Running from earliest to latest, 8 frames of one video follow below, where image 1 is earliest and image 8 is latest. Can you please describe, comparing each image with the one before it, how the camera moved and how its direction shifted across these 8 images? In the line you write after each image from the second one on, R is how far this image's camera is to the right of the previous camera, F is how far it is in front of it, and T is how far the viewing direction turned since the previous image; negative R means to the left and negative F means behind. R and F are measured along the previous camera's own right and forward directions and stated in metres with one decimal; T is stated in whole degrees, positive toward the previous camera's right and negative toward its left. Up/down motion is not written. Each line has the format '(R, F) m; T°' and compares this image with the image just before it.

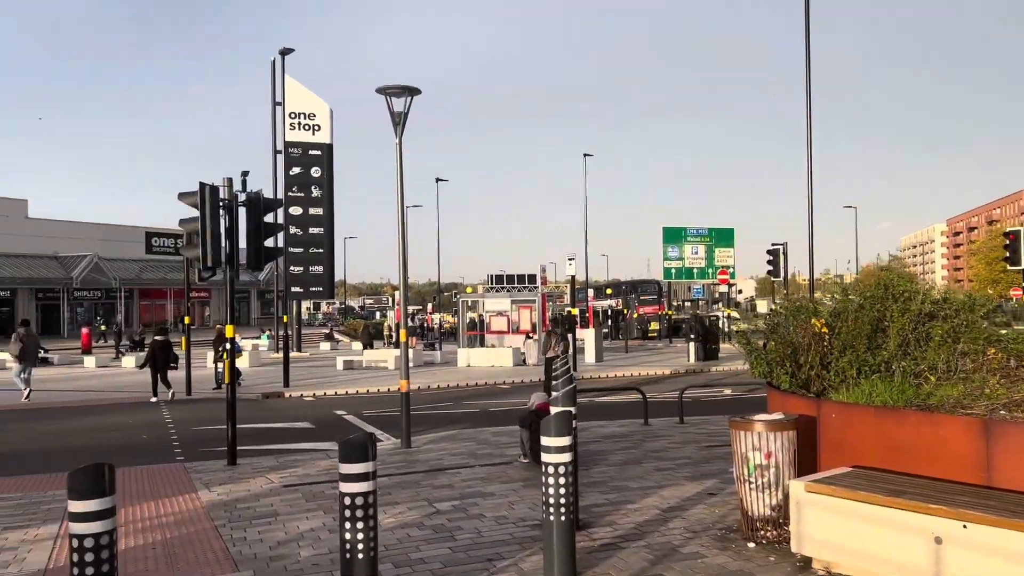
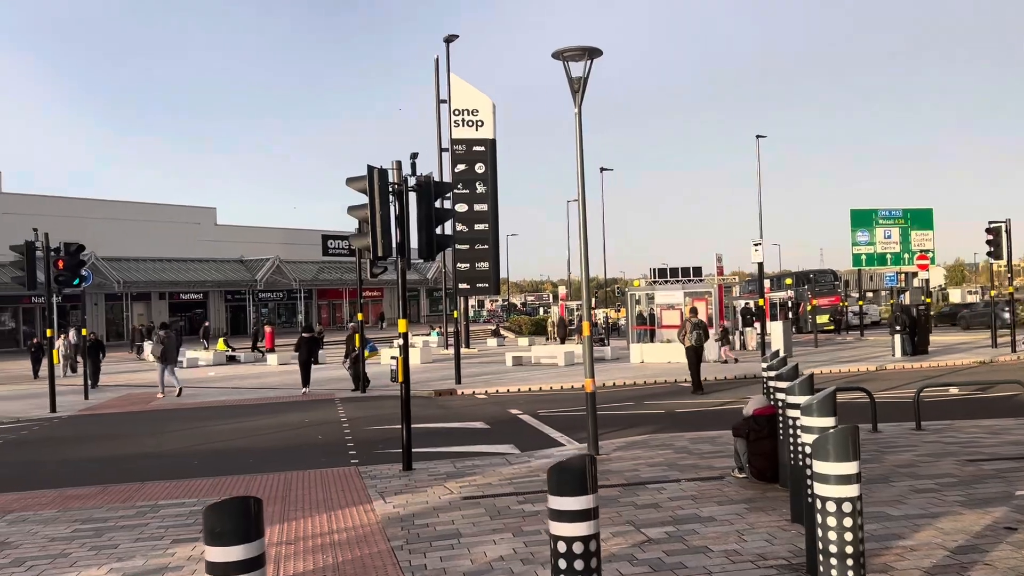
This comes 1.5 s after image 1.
(-0.5, +1.4) m; -11°
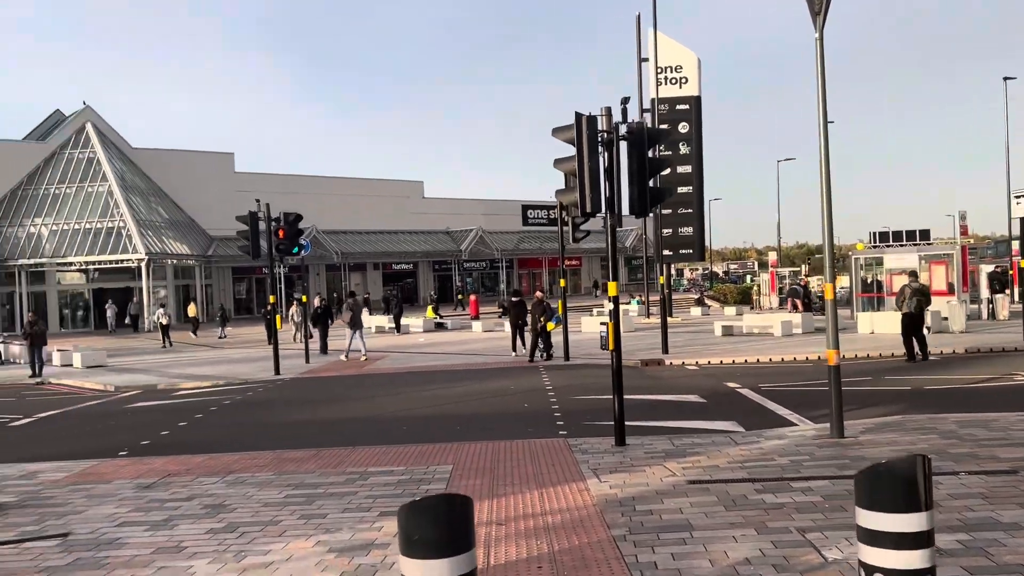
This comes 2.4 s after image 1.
(-0.3, +1.0) m; -14°
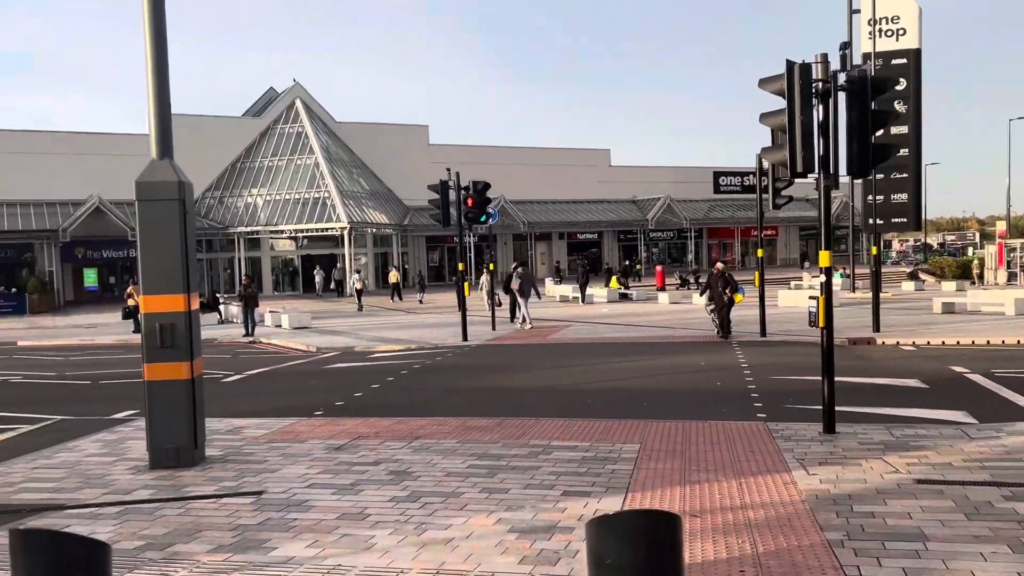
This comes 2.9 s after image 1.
(-0.1, +0.5) m; -13°
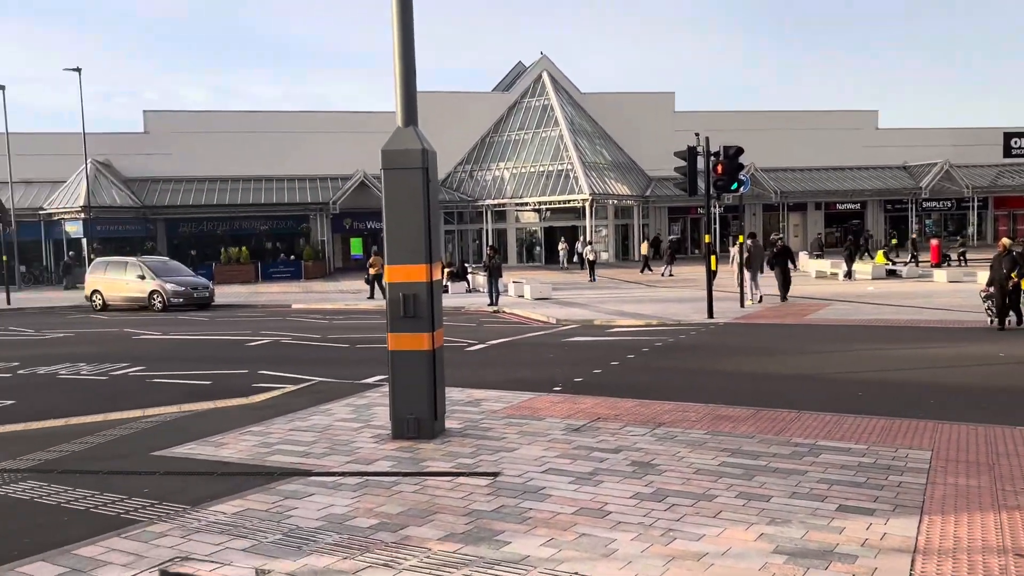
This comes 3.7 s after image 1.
(-0.2, +0.7) m; -16°
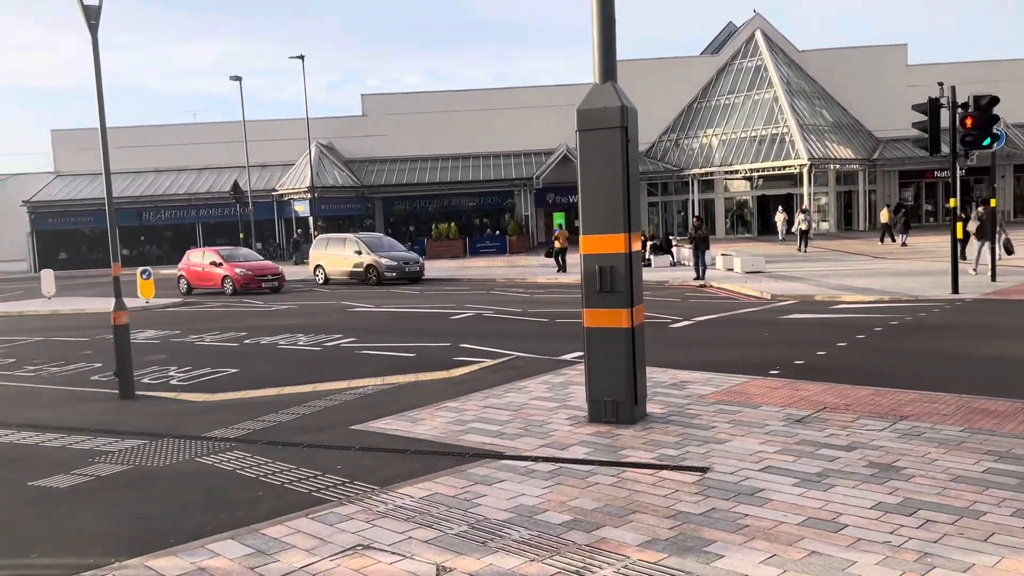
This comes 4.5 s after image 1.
(0.0, +0.7) m; -14°
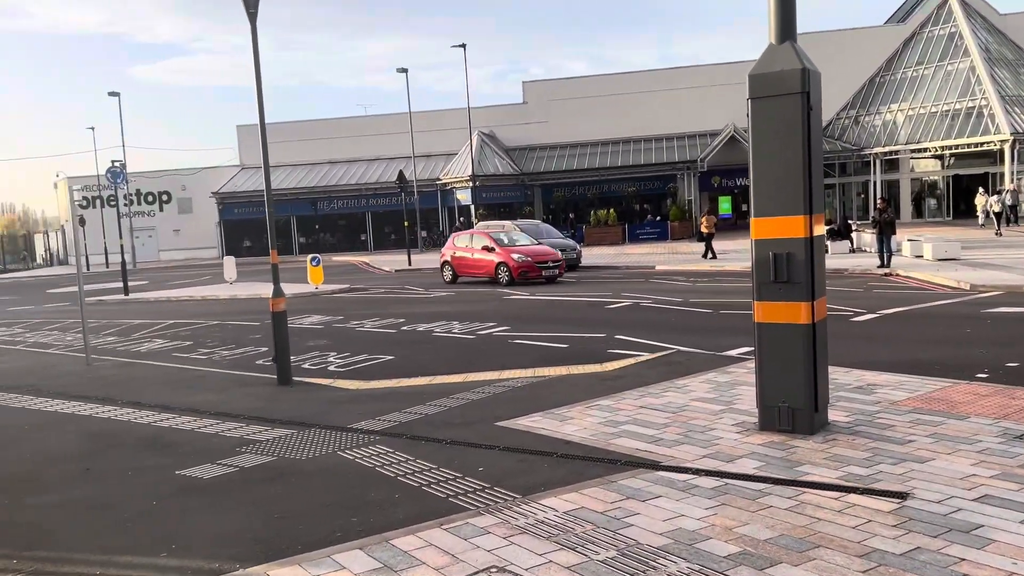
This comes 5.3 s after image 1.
(0.0, +0.6) m; -11°
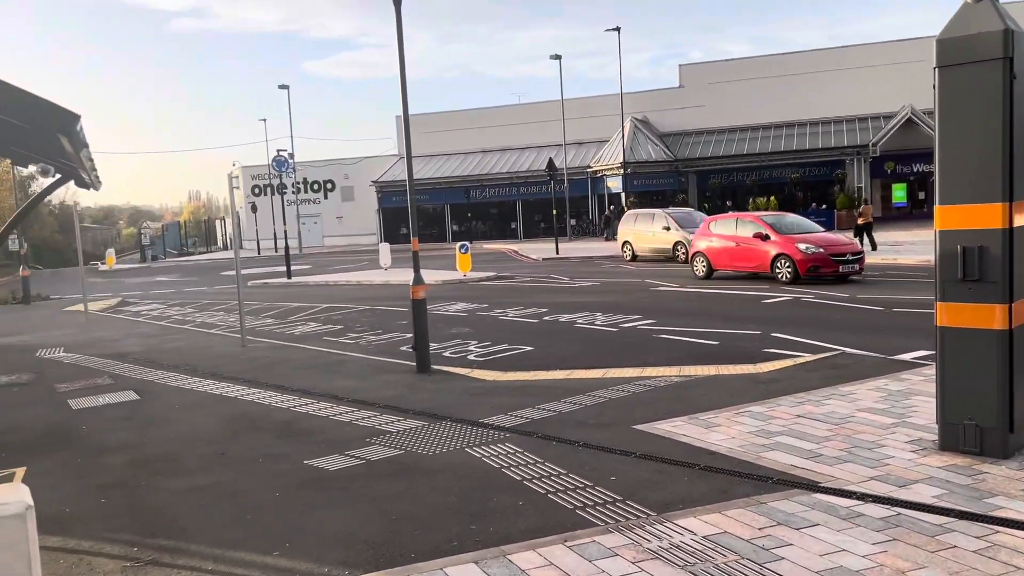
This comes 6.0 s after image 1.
(+0.1, +0.5) m; -10°
